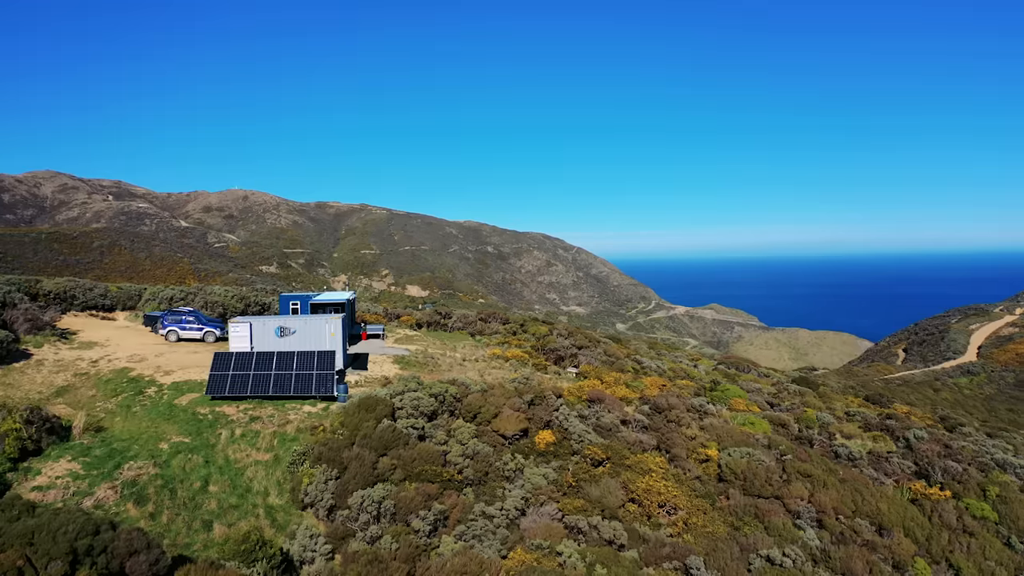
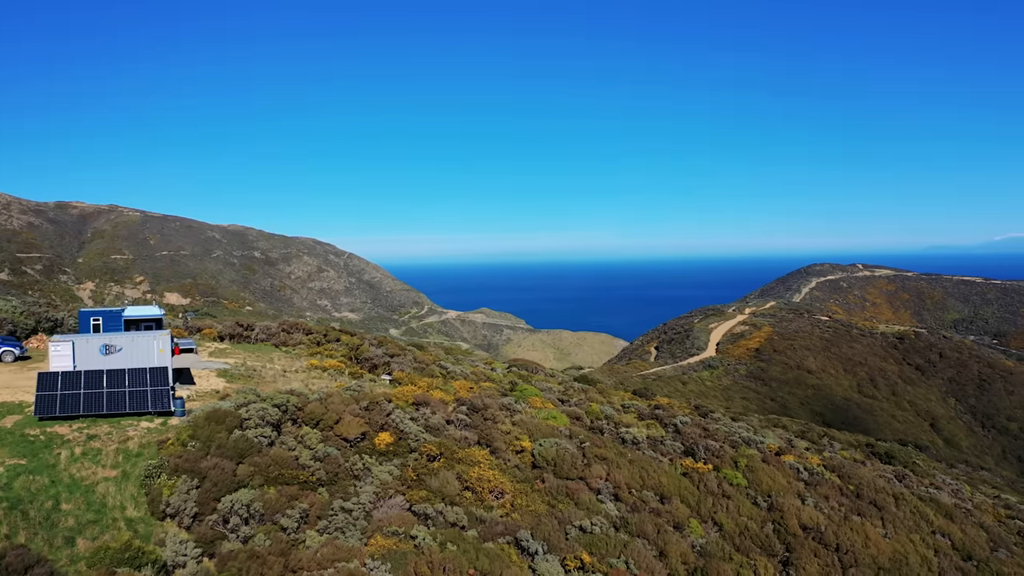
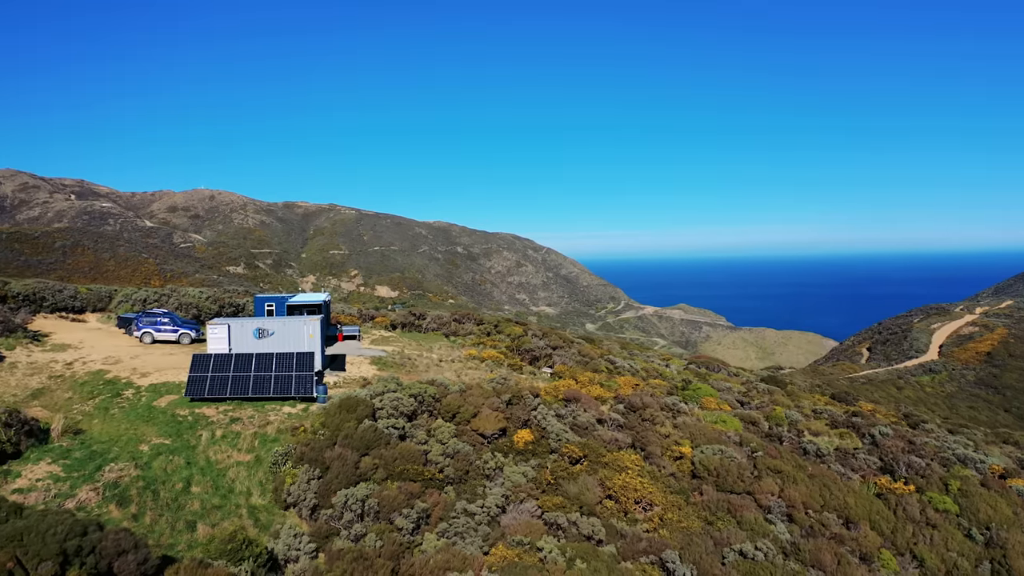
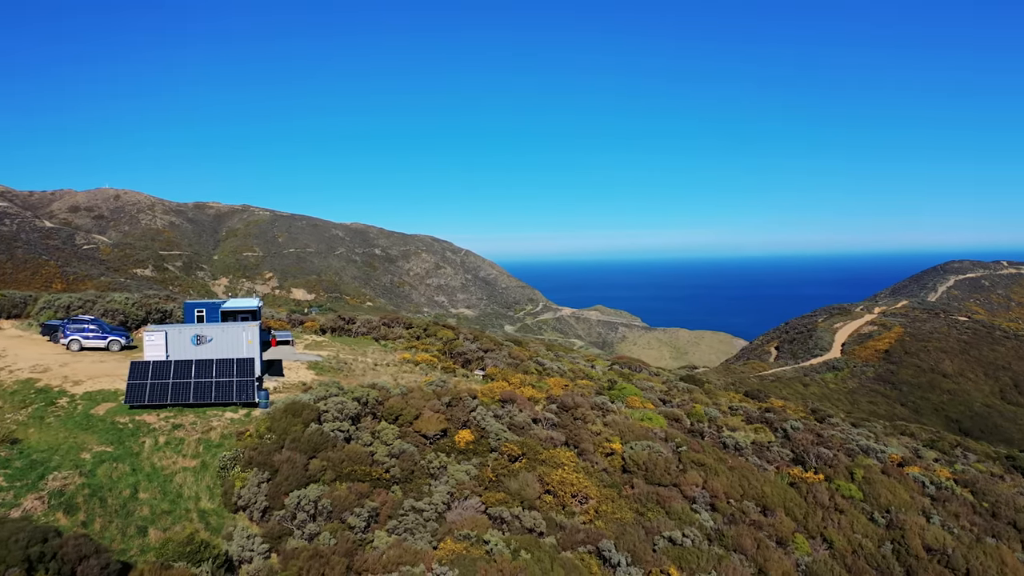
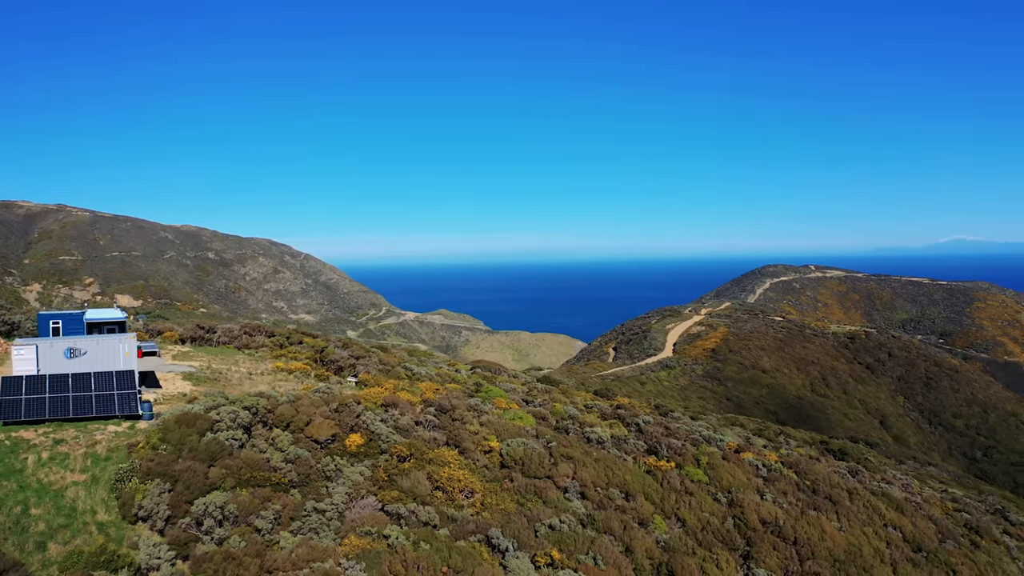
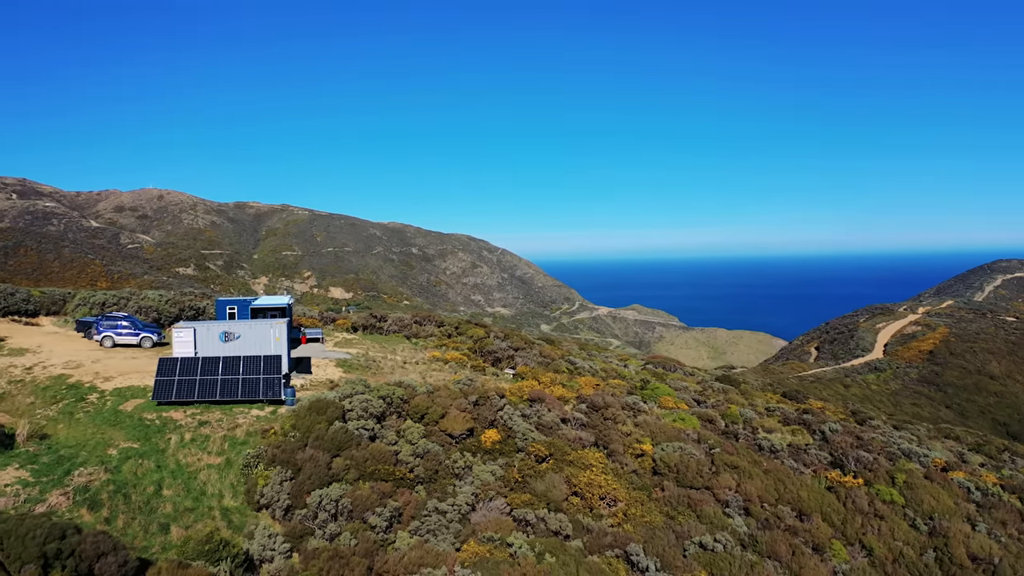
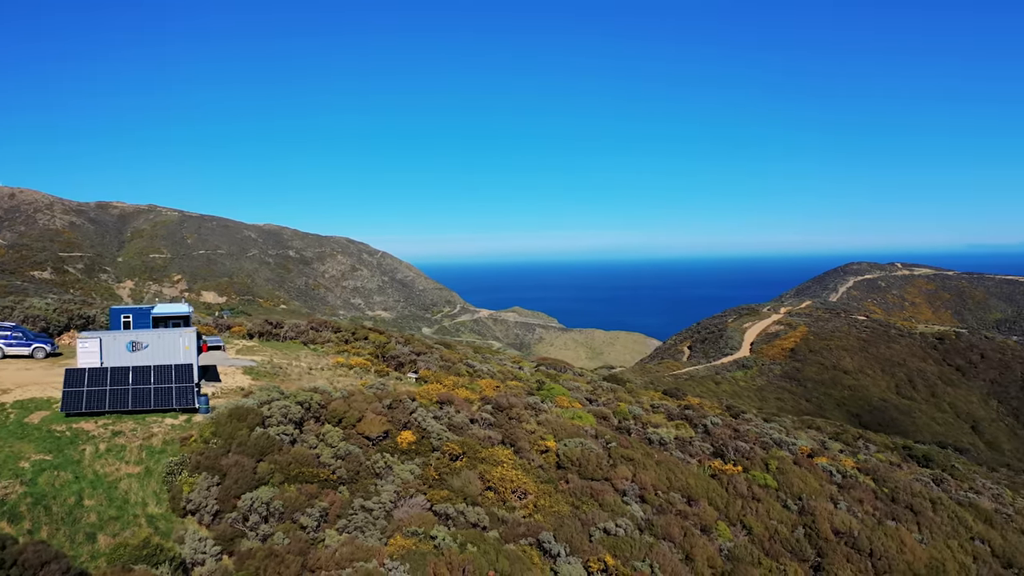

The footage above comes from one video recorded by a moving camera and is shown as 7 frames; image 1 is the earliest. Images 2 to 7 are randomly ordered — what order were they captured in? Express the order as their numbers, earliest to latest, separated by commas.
3, 6, 4, 7, 2, 5
